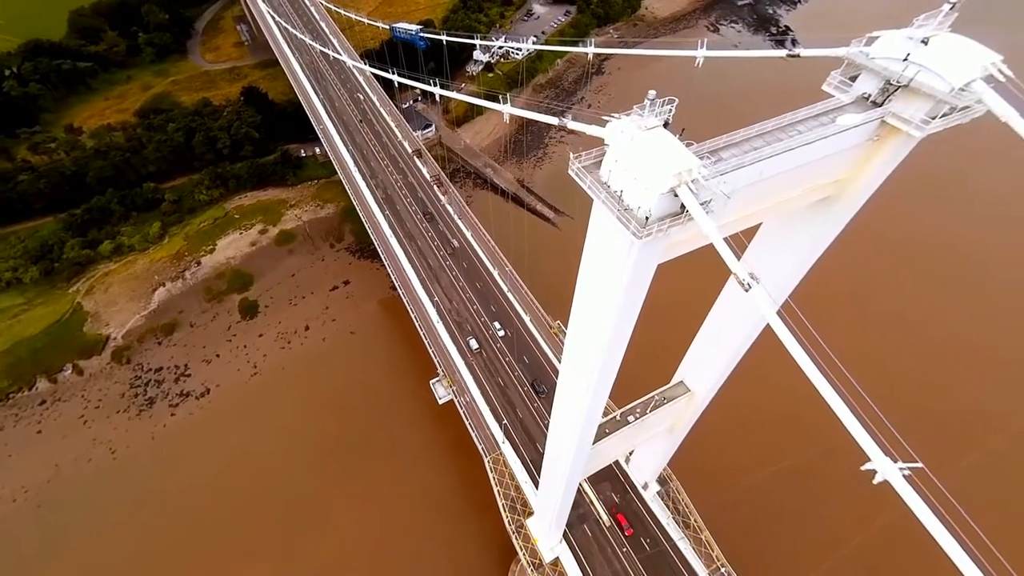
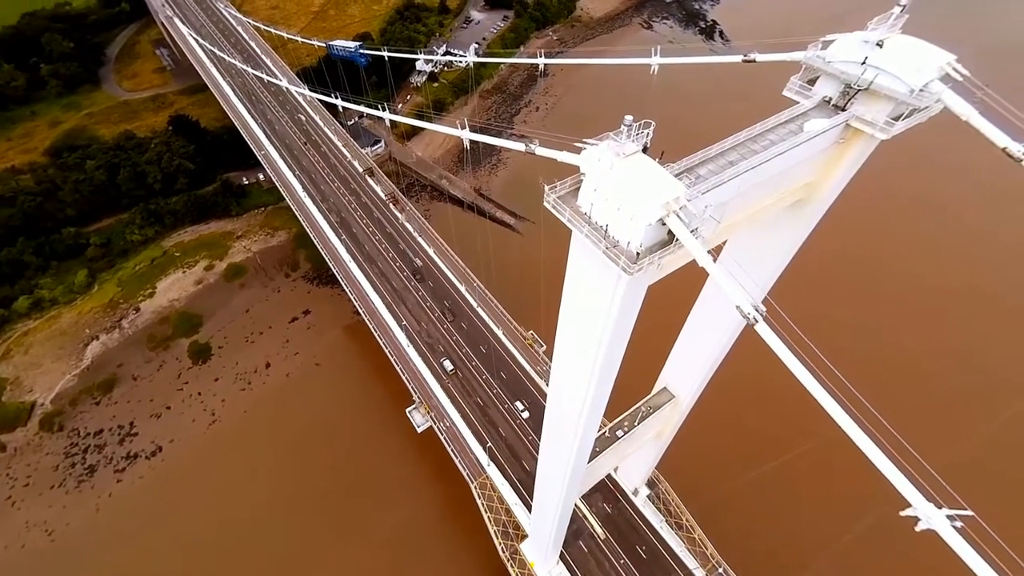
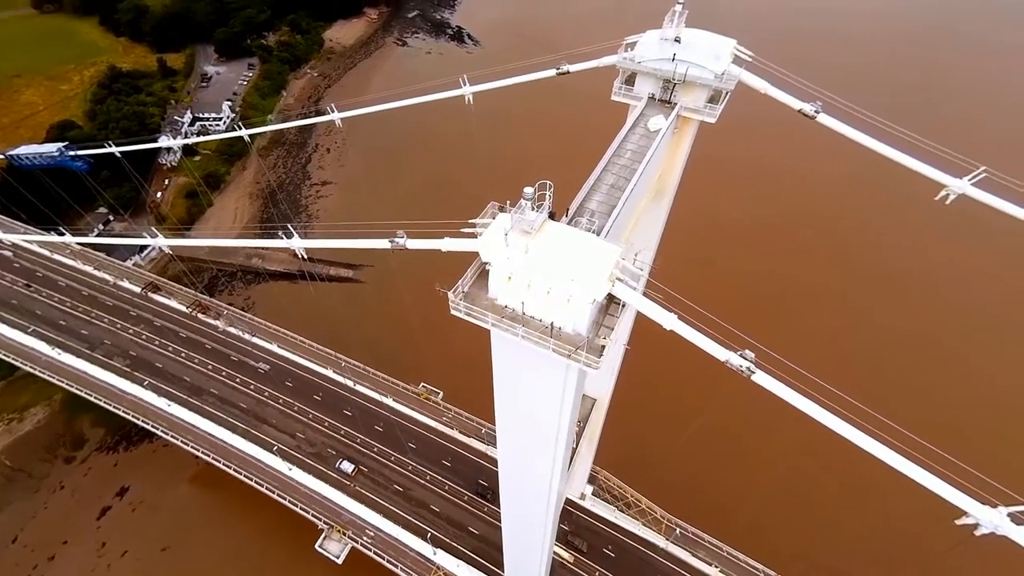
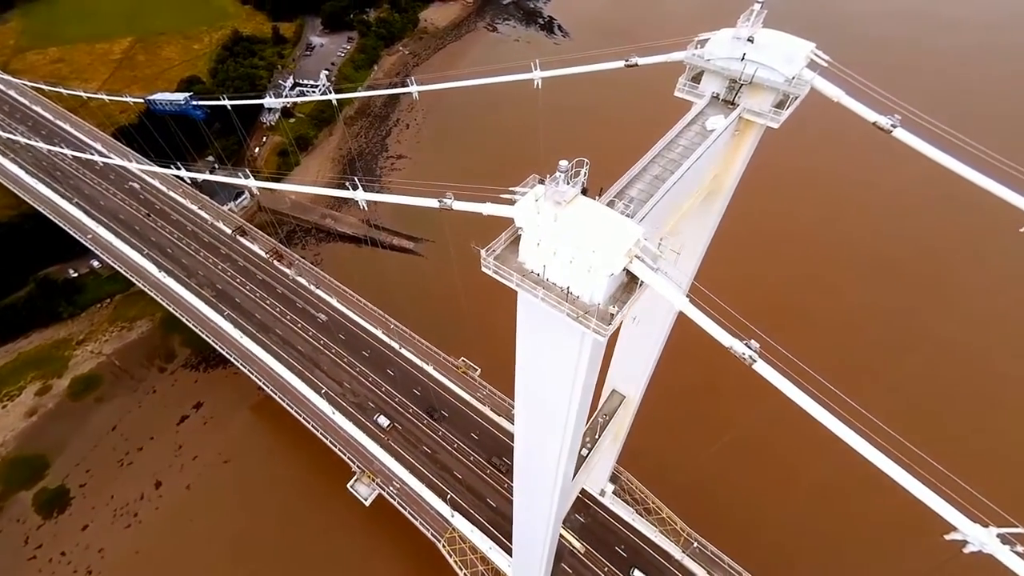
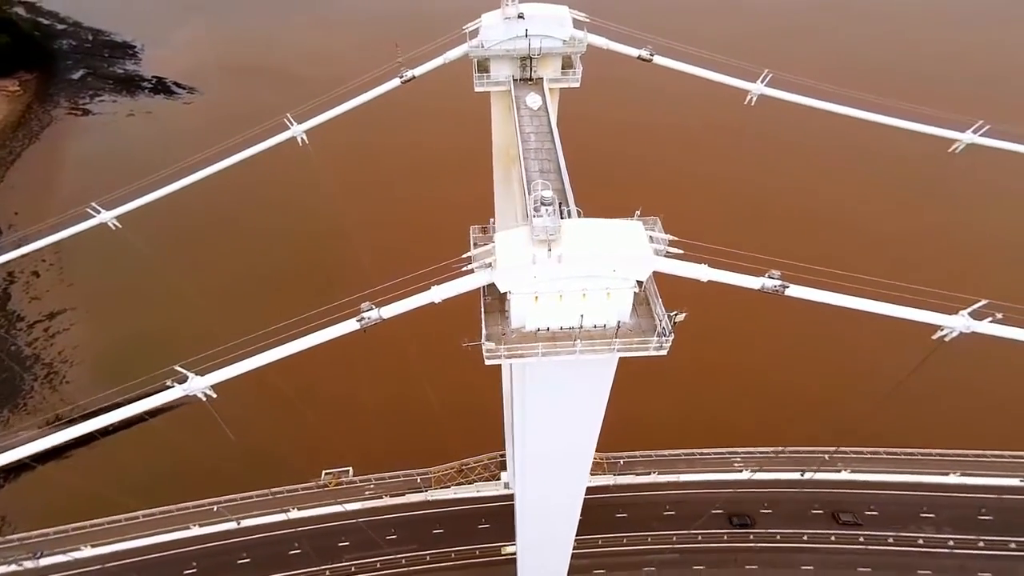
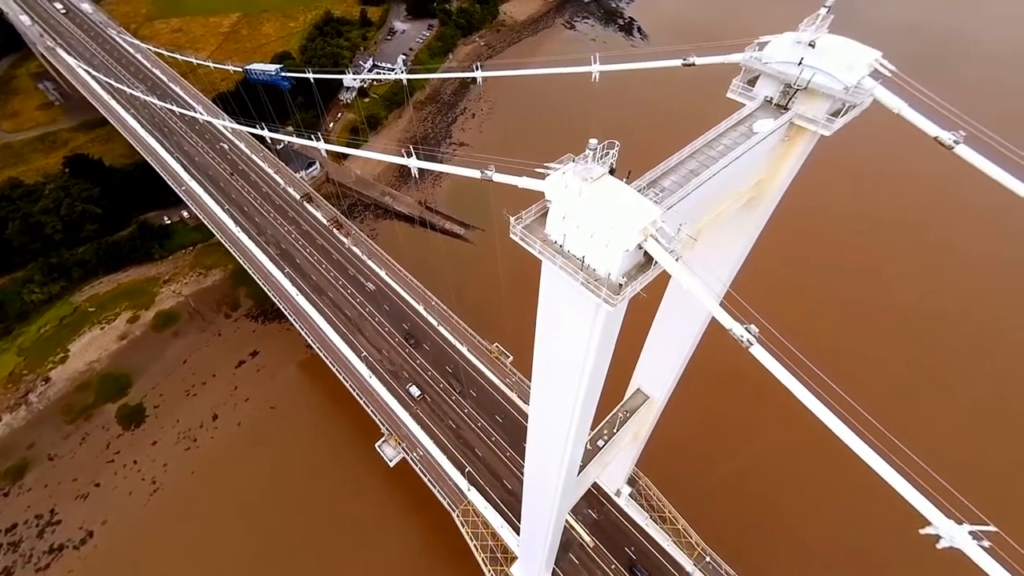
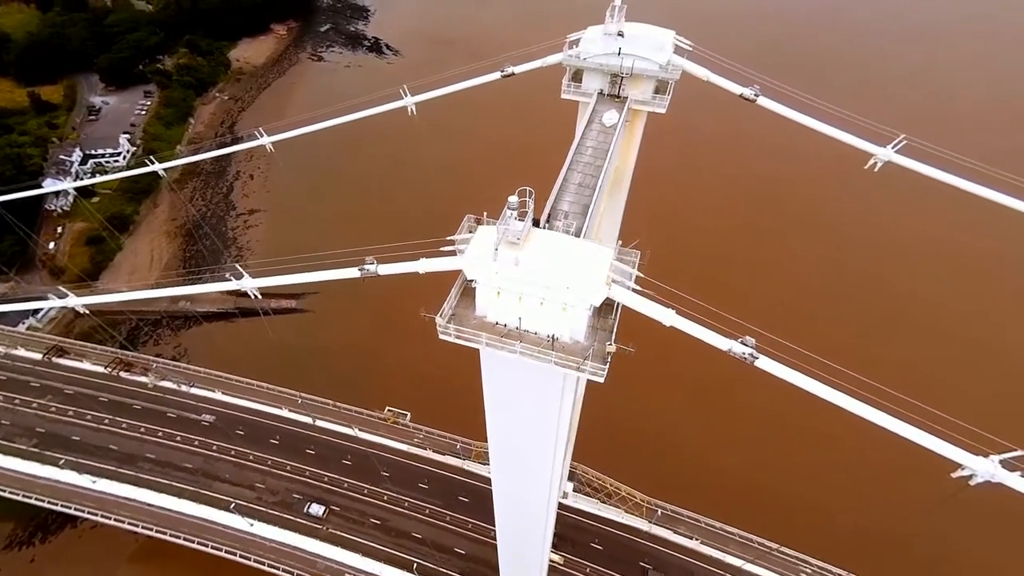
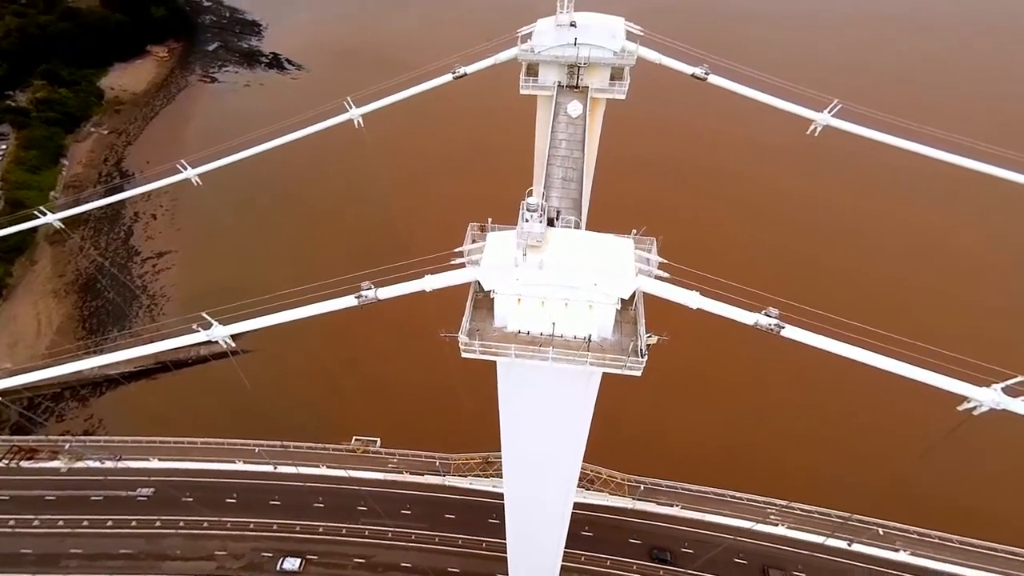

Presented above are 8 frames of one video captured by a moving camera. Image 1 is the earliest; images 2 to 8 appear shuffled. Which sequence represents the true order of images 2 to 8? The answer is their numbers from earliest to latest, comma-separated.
2, 6, 4, 3, 7, 8, 5
